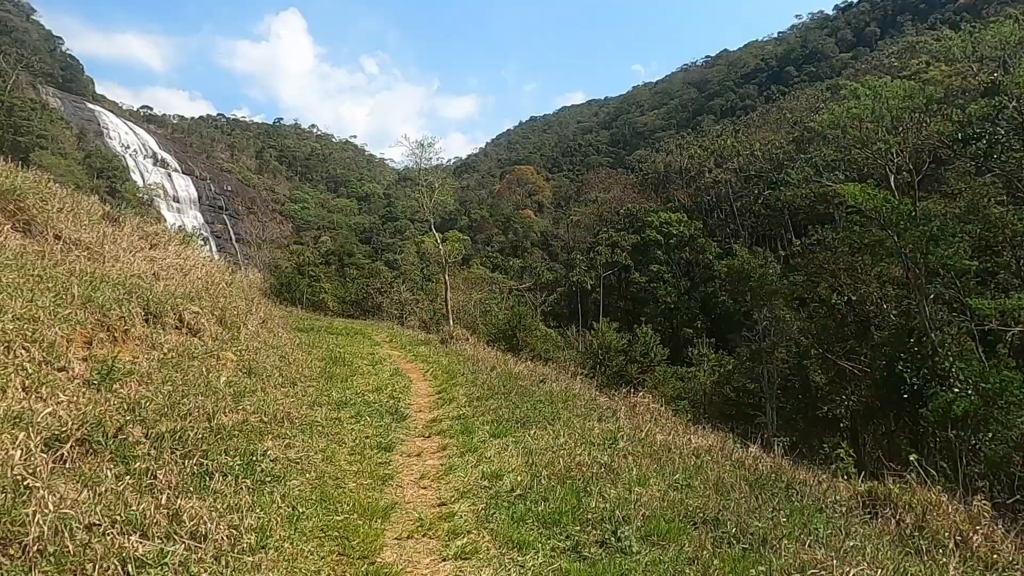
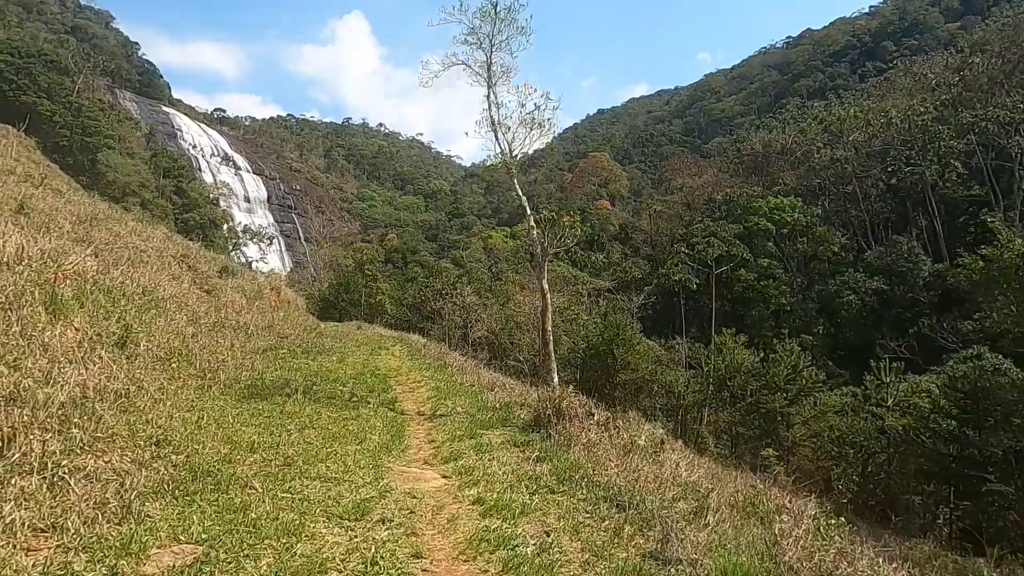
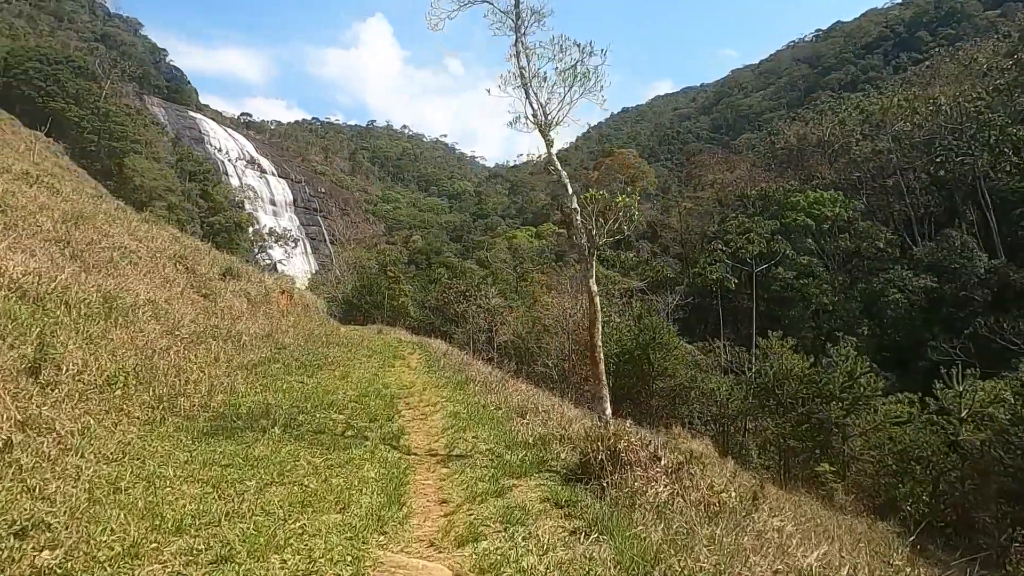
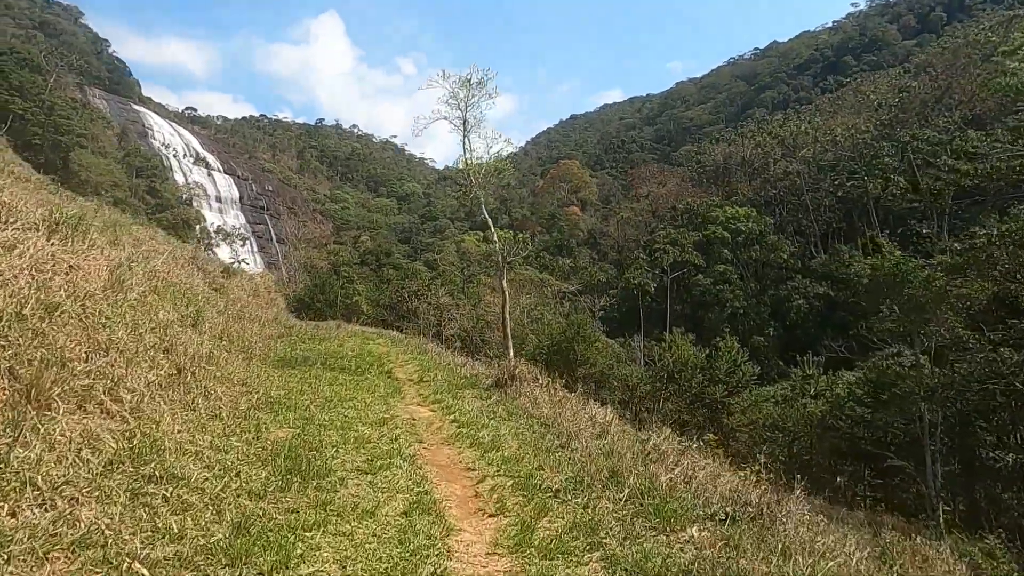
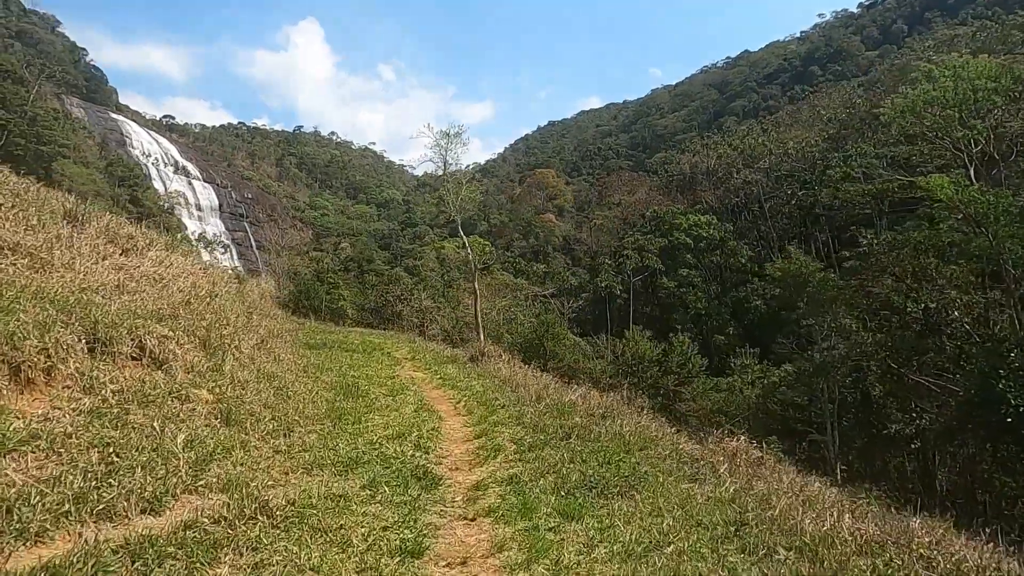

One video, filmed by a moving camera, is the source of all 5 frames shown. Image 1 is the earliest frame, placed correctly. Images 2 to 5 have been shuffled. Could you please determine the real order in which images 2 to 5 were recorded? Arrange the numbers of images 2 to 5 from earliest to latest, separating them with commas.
5, 4, 2, 3
